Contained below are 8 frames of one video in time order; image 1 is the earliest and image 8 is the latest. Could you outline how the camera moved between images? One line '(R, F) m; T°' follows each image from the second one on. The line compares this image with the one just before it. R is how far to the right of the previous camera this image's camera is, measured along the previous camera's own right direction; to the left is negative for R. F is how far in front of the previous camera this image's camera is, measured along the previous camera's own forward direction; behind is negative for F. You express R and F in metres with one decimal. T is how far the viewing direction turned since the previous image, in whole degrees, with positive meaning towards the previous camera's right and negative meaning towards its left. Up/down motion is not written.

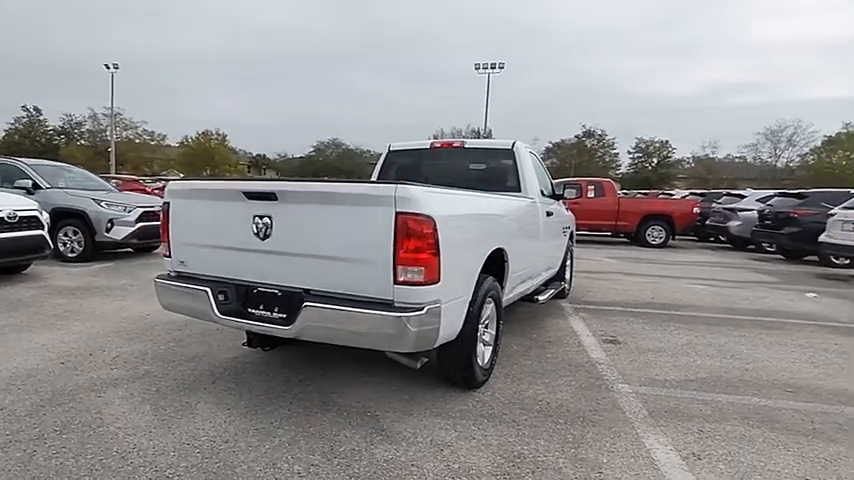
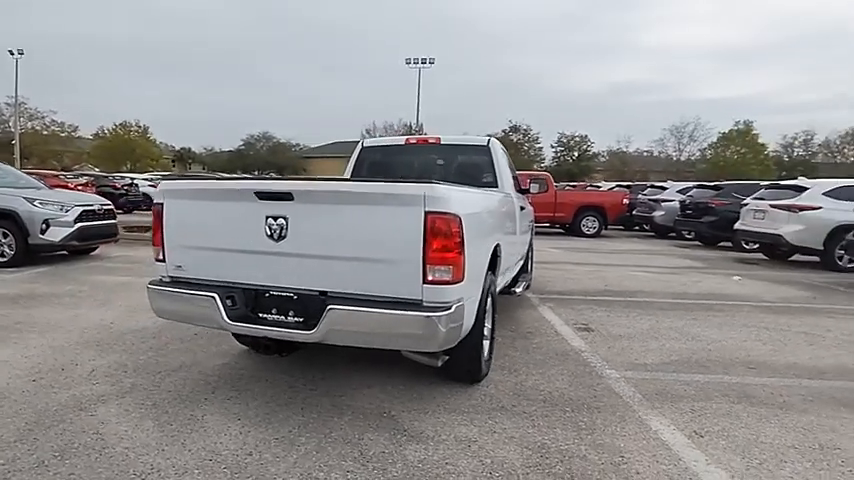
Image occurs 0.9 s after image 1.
(-0.6, +0.1) m; +8°
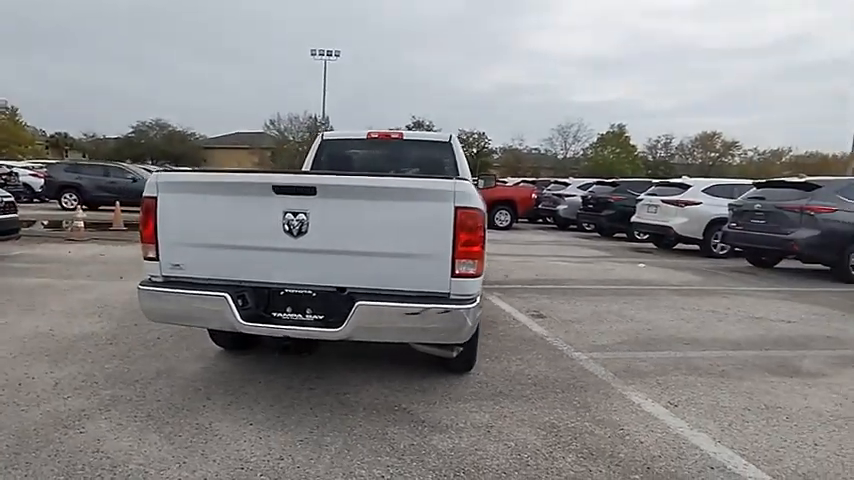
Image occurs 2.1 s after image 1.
(-0.8, 0.0) m; +11°
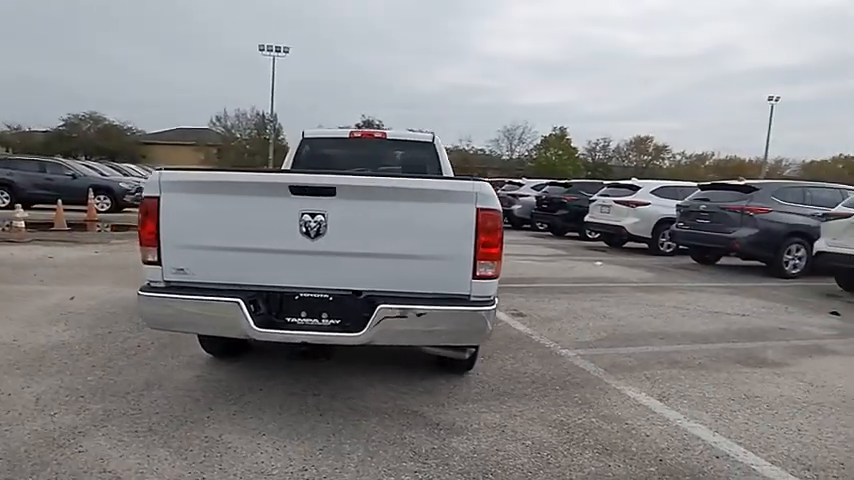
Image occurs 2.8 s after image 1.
(-0.5, +0.1) m; +6°
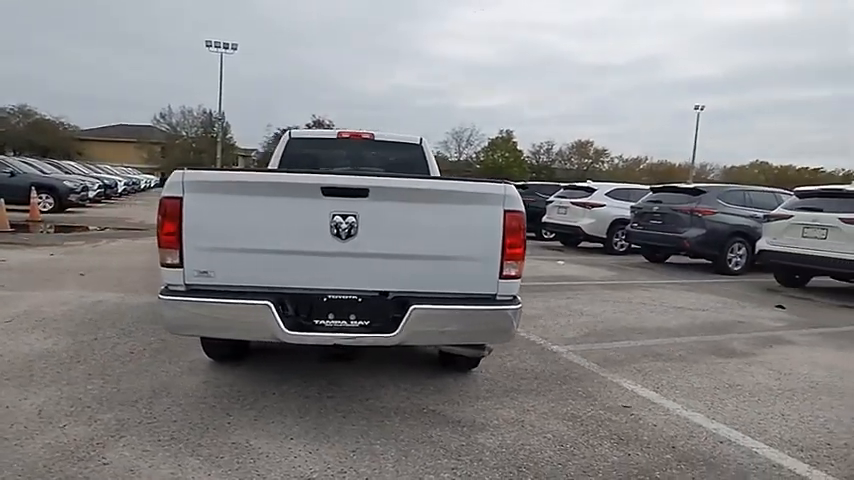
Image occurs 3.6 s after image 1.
(-0.5, 0.0) m; +6°
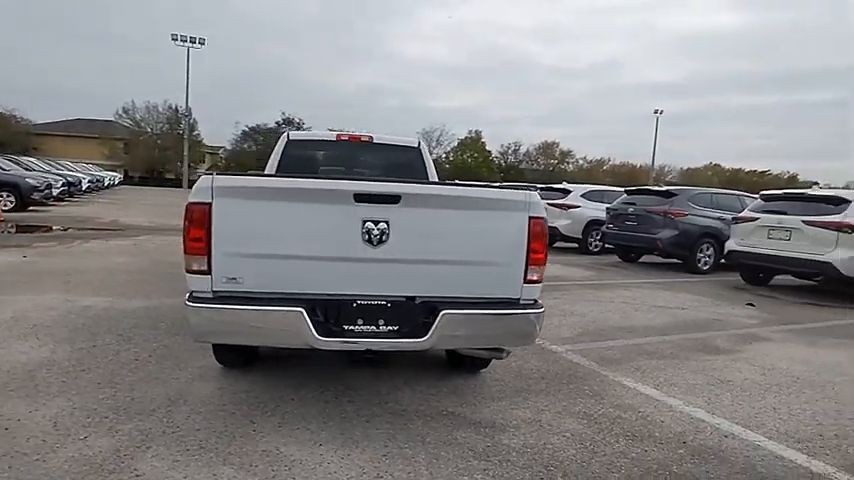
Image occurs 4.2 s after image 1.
(-0.4, 0.0) m; +4°
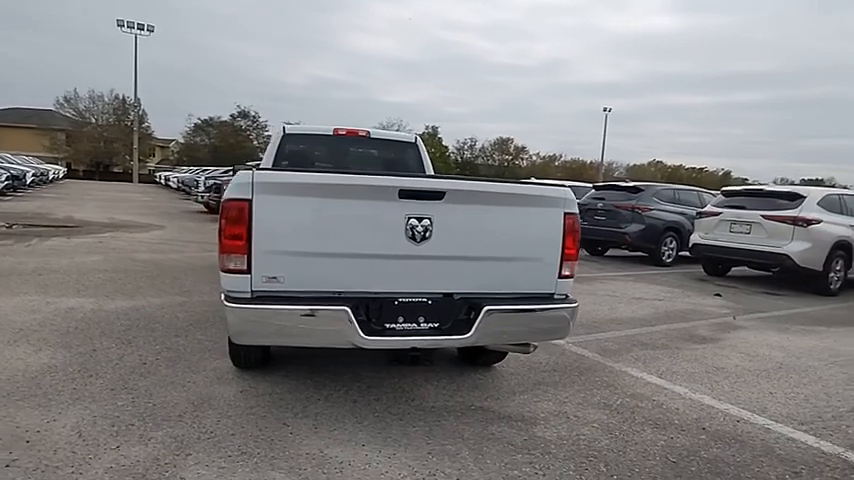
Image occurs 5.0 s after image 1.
(-0.5, 0.0) m; +5°
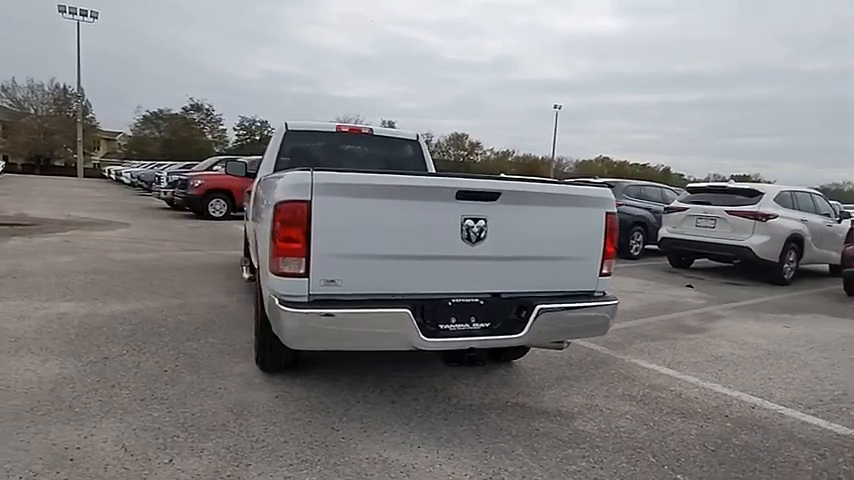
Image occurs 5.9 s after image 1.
(-0.6, 0.0) m; +5°
